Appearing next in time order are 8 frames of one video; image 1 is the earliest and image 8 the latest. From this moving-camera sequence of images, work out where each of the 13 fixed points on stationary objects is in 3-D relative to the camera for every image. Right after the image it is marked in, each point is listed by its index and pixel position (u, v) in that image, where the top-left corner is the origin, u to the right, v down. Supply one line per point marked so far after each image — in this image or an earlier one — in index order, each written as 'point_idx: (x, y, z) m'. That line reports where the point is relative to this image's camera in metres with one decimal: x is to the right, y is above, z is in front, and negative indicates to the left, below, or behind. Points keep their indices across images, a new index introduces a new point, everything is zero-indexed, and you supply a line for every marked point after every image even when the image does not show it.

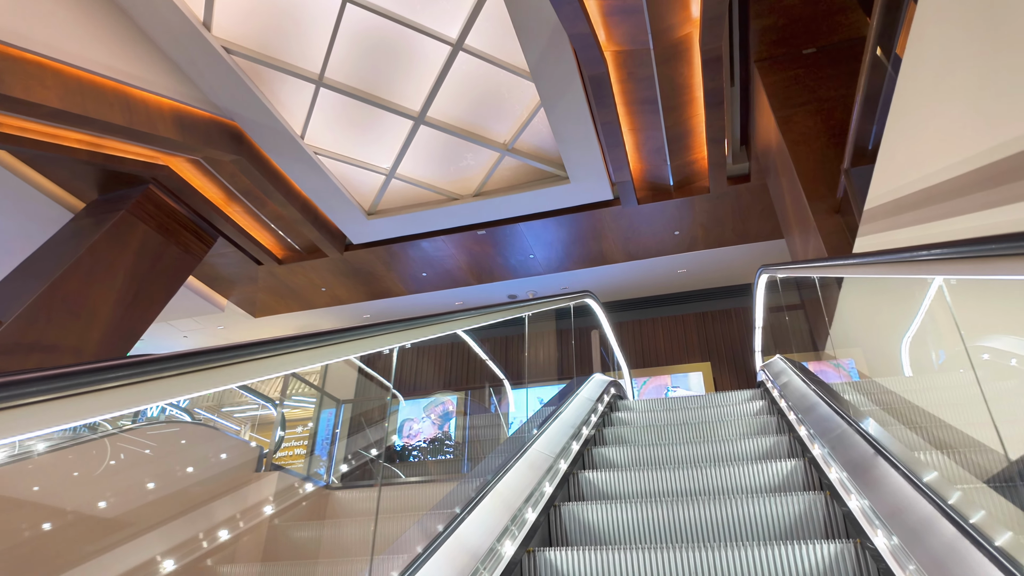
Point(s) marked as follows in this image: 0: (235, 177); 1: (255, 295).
0: (-3.1, +1.2, +6.8) m
1: (-3.9, -0.1, +9.2) m
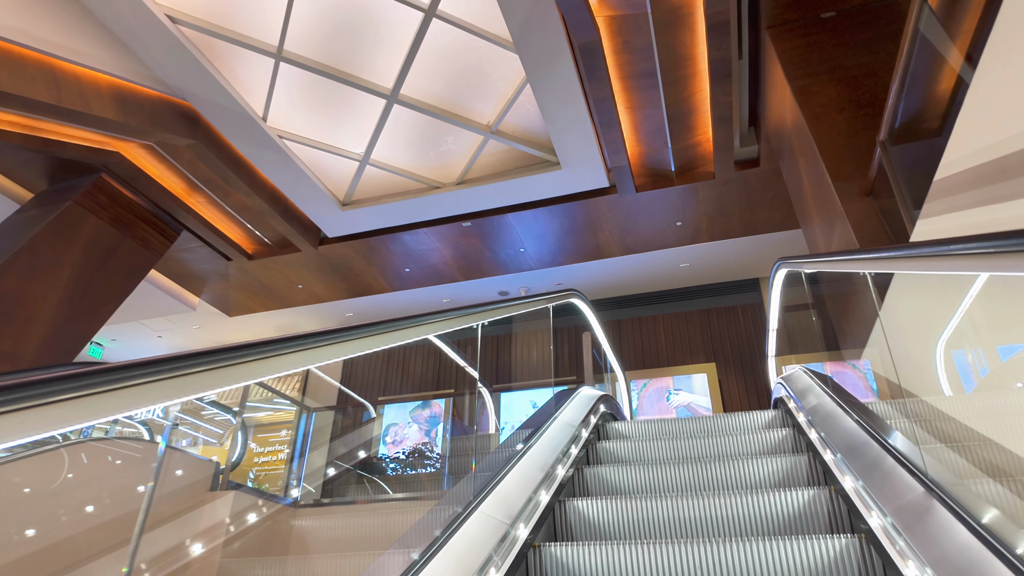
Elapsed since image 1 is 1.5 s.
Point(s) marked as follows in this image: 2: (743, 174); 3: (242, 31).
0: (-3.3, +1.3, +6.2) m
1: (-4.0, -0.1, +8.6) m
2: (+2.3, +1.2, +6.1) m
3: (-2.2, +2.1, +5.0) m
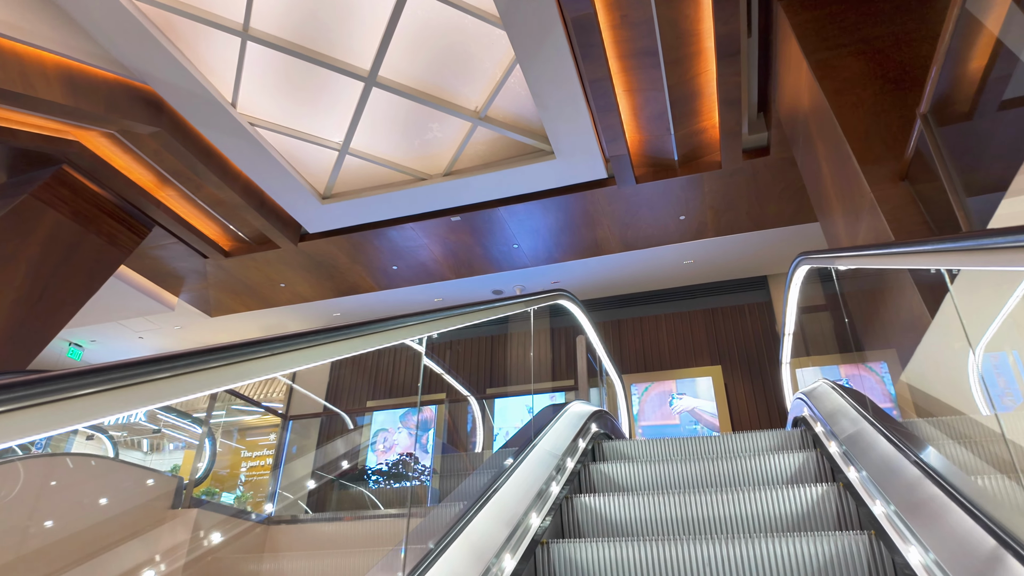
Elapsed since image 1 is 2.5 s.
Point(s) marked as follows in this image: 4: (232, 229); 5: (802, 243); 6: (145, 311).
0: (-3.4, +1.3, +5.8) m
1: (-4.1, 0.0, +8.2) m
2: (+2.3, +1.2, +5.7) m
3: (-2.3, +2.1, +4.6) m
4: (-3.3, +0.7, +7.0) m
5: (+3.4, +0.6, +7.1) m
6: (-5.1, -0.3, +8.4) m
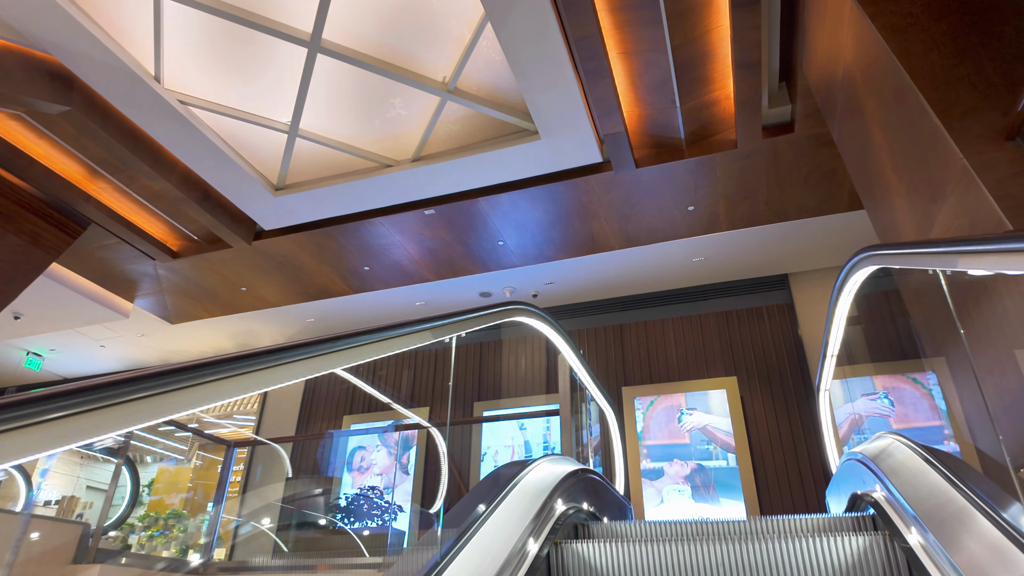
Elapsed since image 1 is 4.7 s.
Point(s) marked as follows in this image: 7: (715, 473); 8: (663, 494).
0: (-3.5, +1.2, +5.0) m
1: (-4.3, -0.1, +7.4) m
2: (+2.1, +1.2, +4.8) m
3: (-2.5, +2.1, +3.8) m
4: (-3.4, +0.6, +6.2) m
5: (+3.3, +0.6, +6.2) m
6: (-5.3, -0.4, +7.6) m
7: (+2.1, -1.9, +6.4) m
8: (+1.6, -2.2, +6.4) m
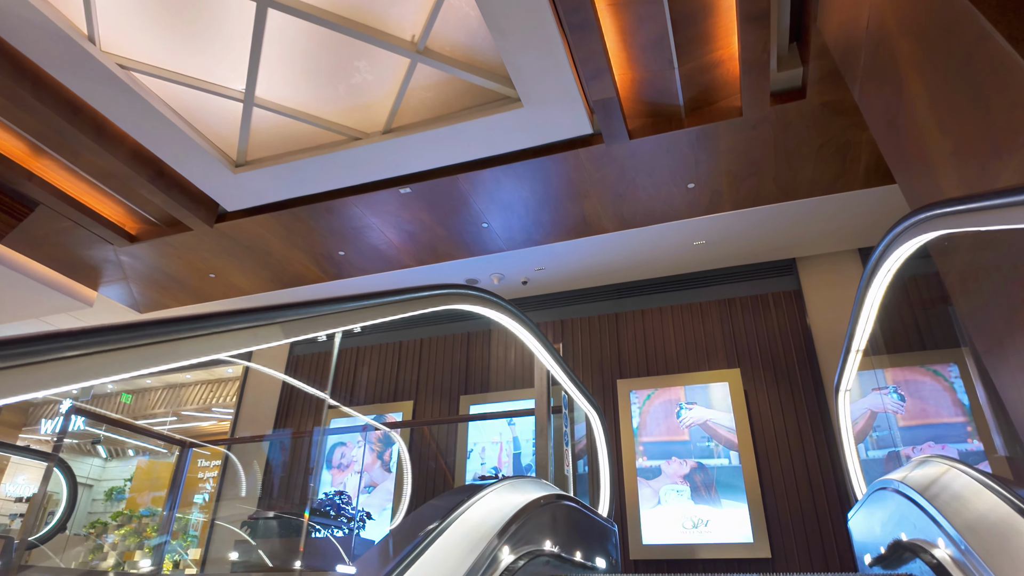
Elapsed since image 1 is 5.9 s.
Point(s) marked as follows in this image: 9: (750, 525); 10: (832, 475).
0: (-3.7, +1.3, +4.5) m
1: (-4.4, 0.0, +7.0) m
2: (+1.9, +1.3, +4.3) m
3: (-2.7, +2.2, +3.3) m
4: (-3.6, +0.7, +5.7) m
5: (+3.1, +0.7, +5.7) m
6: (-5.4, -0.2, +7.2) m
7: (+2.0, -1.8, +5.9) m
8: (+1.5, -2.1, +6.0) m
9: (+2.2, -2.2, +5.6) m
10: (+3.0, -1.7, +5.6) m
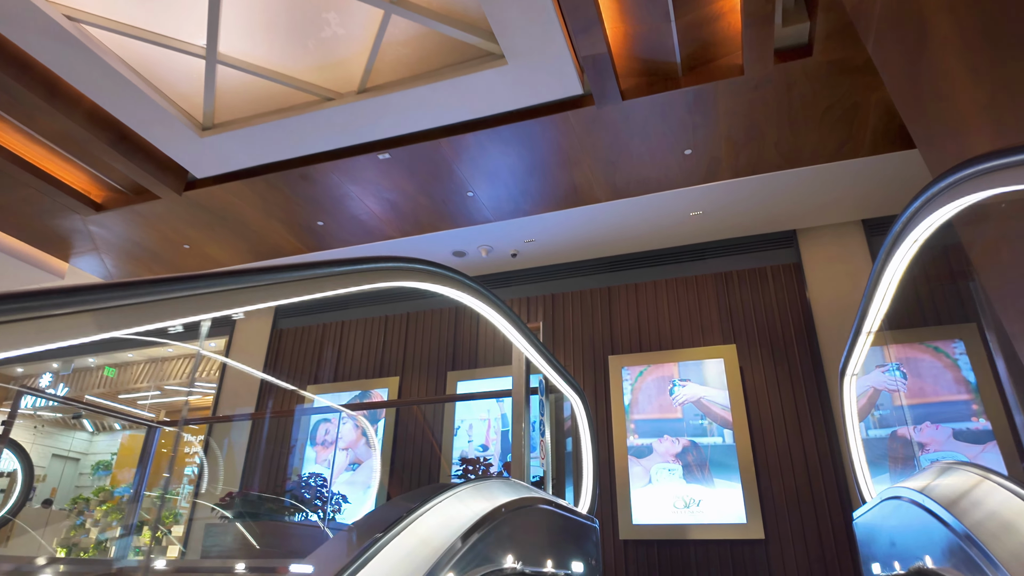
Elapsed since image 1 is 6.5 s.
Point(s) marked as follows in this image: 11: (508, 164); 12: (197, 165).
0: (-3.8, +1.5, +4.1) m
1: (-4.5, +0.4, +6.7) m
2: (+1.8, +1.5, +4.0) m
3: (-2.8, +2.3, +2.9) m
4: (-3.7, +1.0, +5.4) m
5: (+3.0, +0.9, +5.4) m
6: (-5.5, +0.1, +6.9) m
7: (+1.9, -1.5, +5.7) m
8: (+1.3, -1.8, +5.8) m
9: (+2.1, -2.0, +5.5) m
10: (+2.9, -1.5, +5.5) m
11: (0.0, +1.0, +5.1) m
12: (-2.7, +1.0, +5.1) m
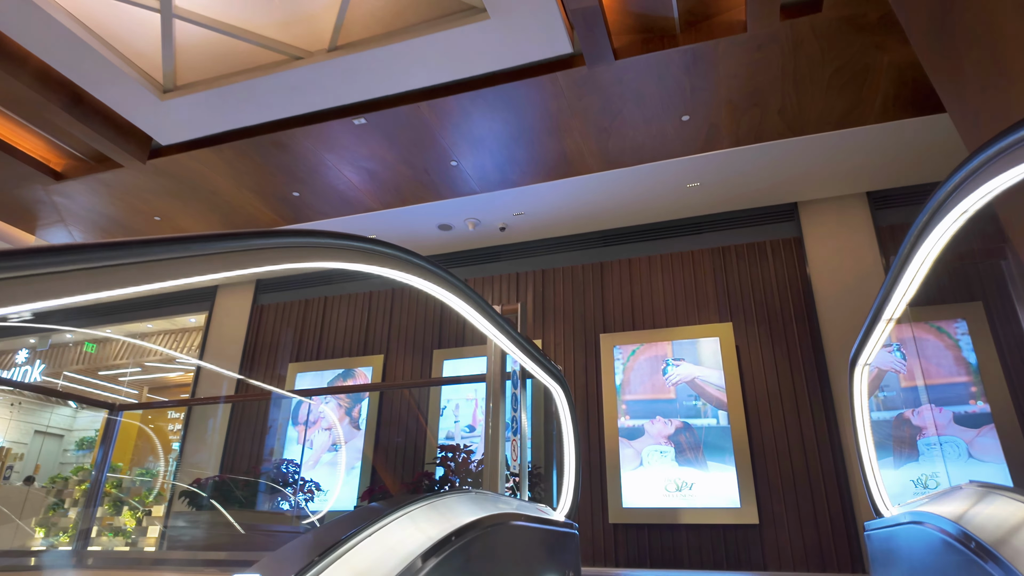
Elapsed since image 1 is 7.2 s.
0: (-3.9, +1.7, +3.8) m
1: (-4.6, +0.6, +6.4) m
2: (+1.7, +1.6, +3.7) m
3: (-2.9, +2.4, +2.5) m
4: (-3.8, +1.2, +5.1) m
5: (+2.9, +1.2, +5.1) m
6: (-5.6, +0.4, +6.6) m
7: (+1.8, -1.3, +5.5) m
8: (+1.2, -1.6, +5.7) m
9: (+2.0, -1.8, +5.3) m
10: (+2.8, -1.3, +5.3) m
11: (-0.1, +1.2, +4.7) m
12: (-2.8, +1.2, +4.8) m
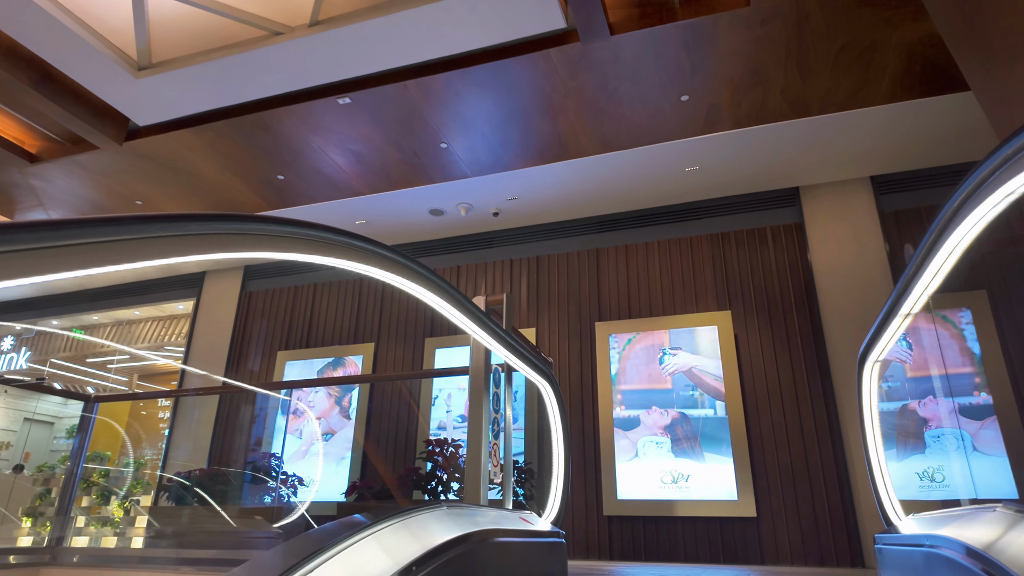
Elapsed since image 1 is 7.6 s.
0: (-4.0, +1.7, +3.6) m
1: (-4.7, +0.8, +6.2) m
2: (+1.7, +1.7, +3.5) m
3: (-3.0, +2.5, +2.3) m
4: (-3.9, +1.3, +4.9) m
5: (+2.8, +1.3, +4.9) m
6: (-5.7, +0.5, +6.4) m
7: (+1.7, -1.2, +5.4) m
8: (+1.2, -1.5, +5.5) m
9: (+1.9, -1.7, +5.2) m
10: (+2.7, -1.2, +5.2) m
11: (-0.2, +1.3, +4.5) m
12: (-2.8, +1.3, +4.6) m
